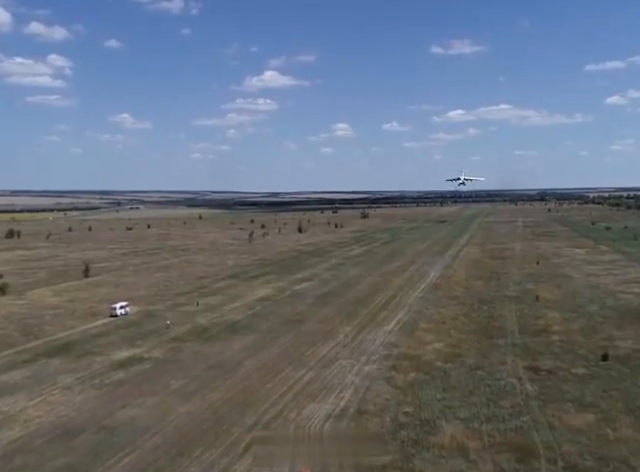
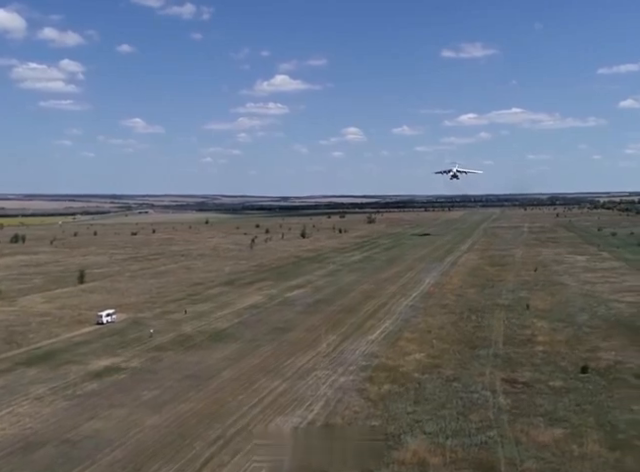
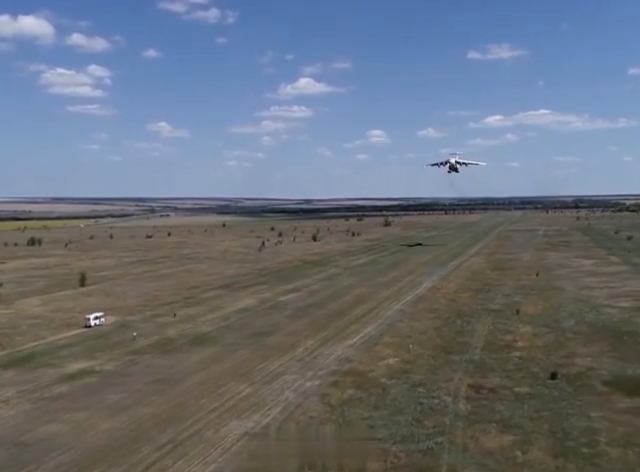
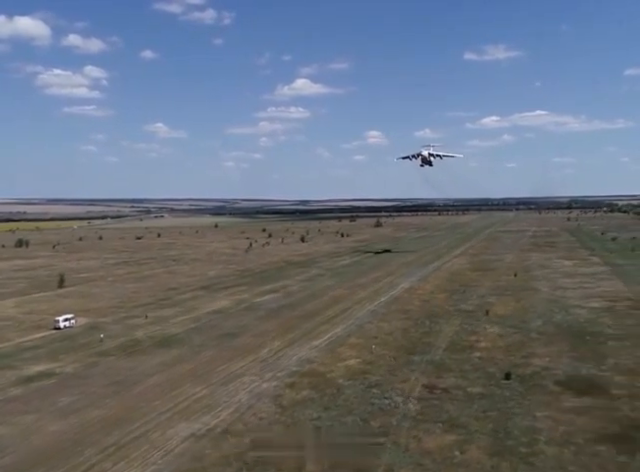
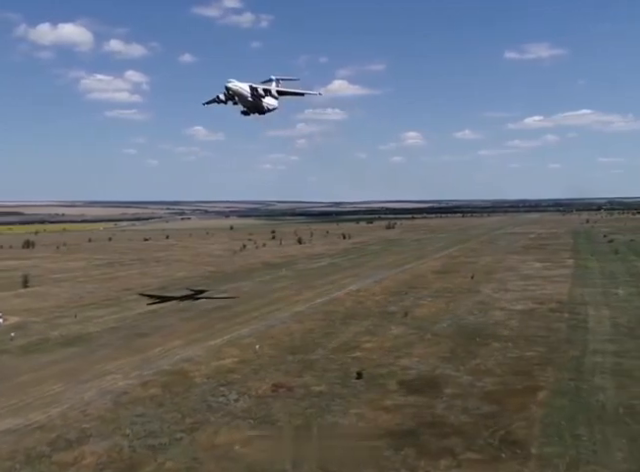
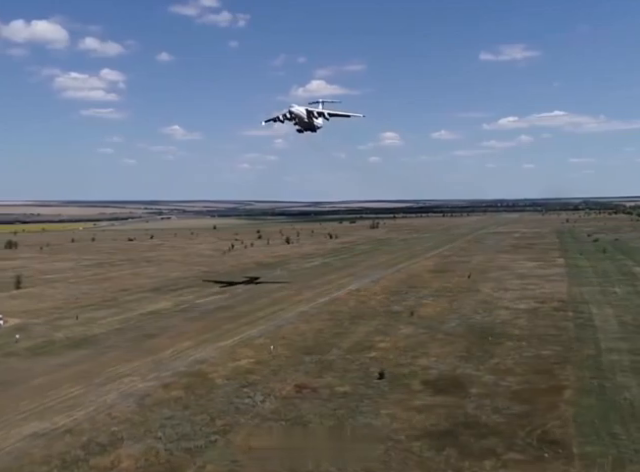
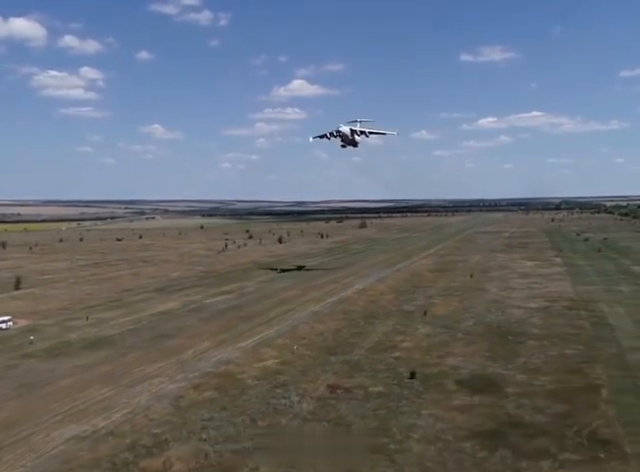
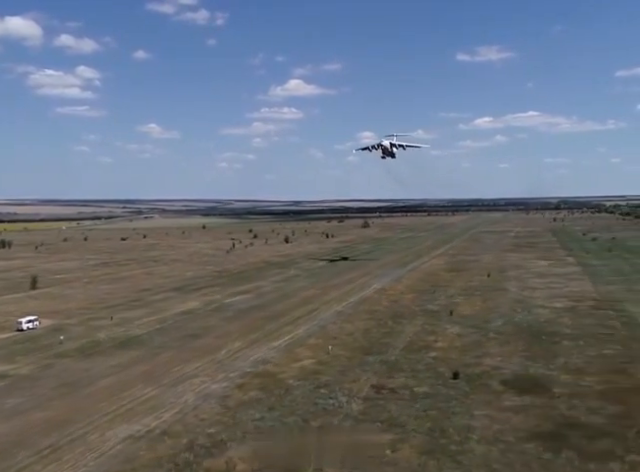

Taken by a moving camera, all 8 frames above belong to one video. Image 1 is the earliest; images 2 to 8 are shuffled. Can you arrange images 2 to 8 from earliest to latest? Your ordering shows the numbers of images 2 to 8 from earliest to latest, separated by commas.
2, 3, 4, 8, 7, 6, 5
